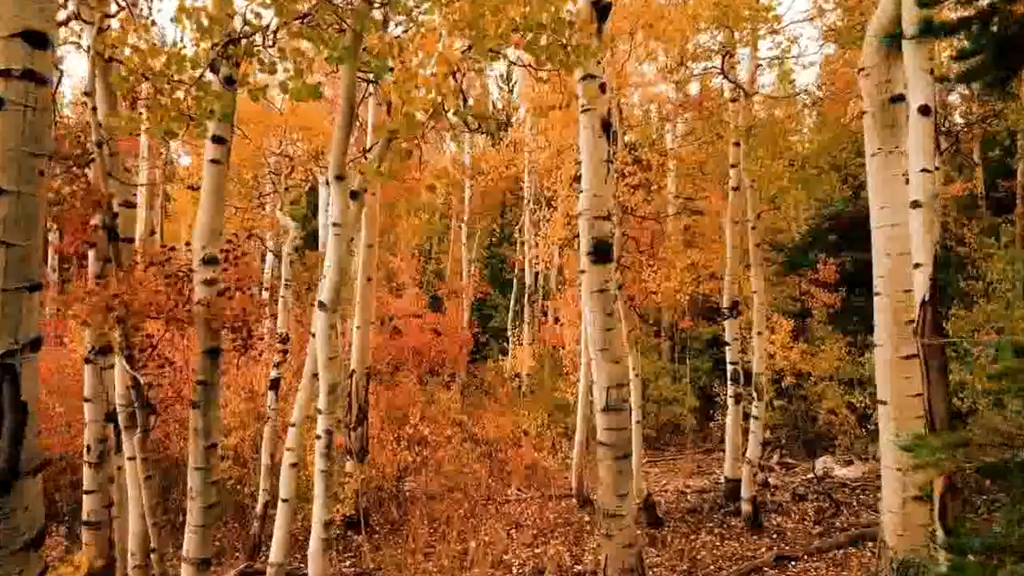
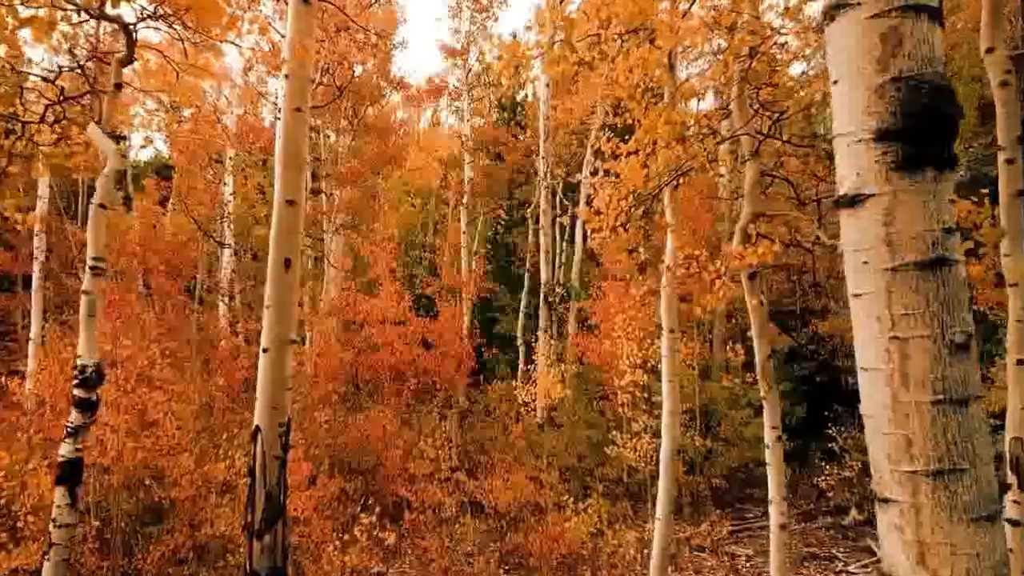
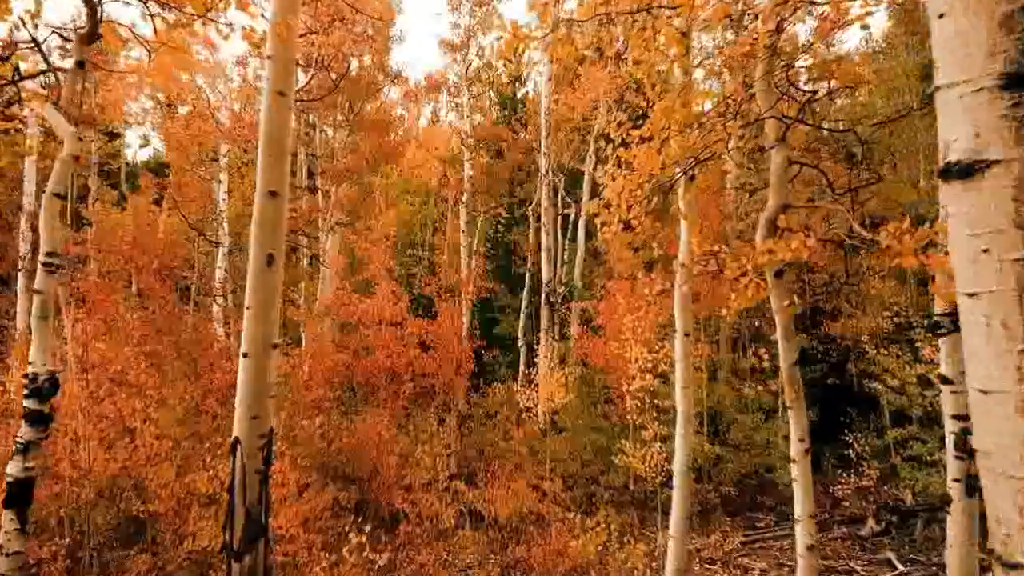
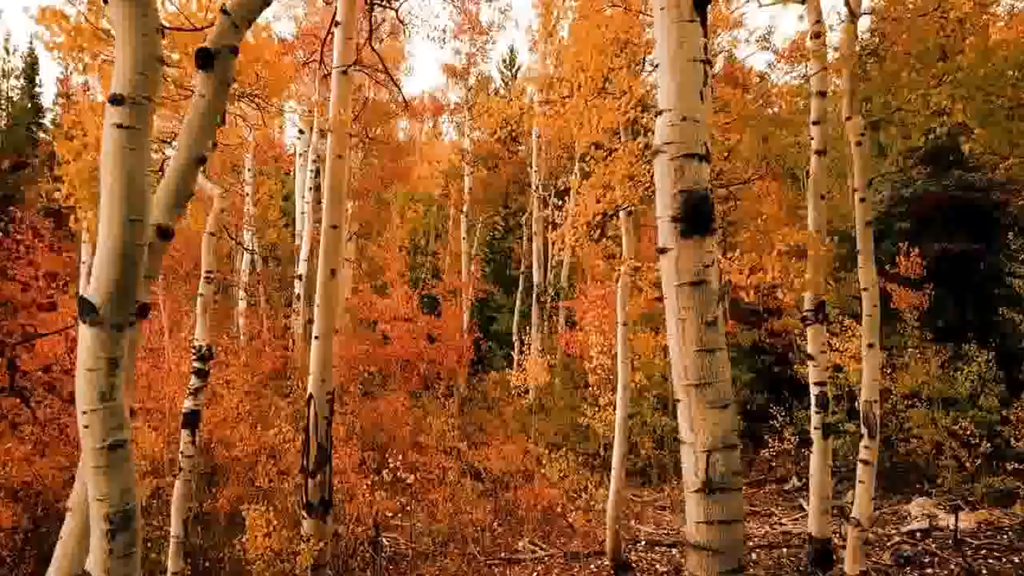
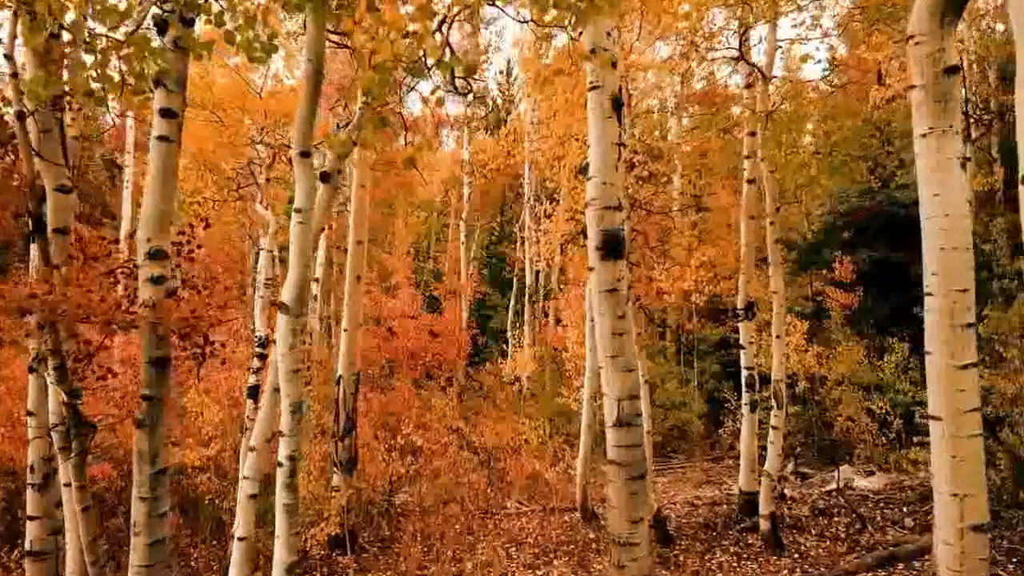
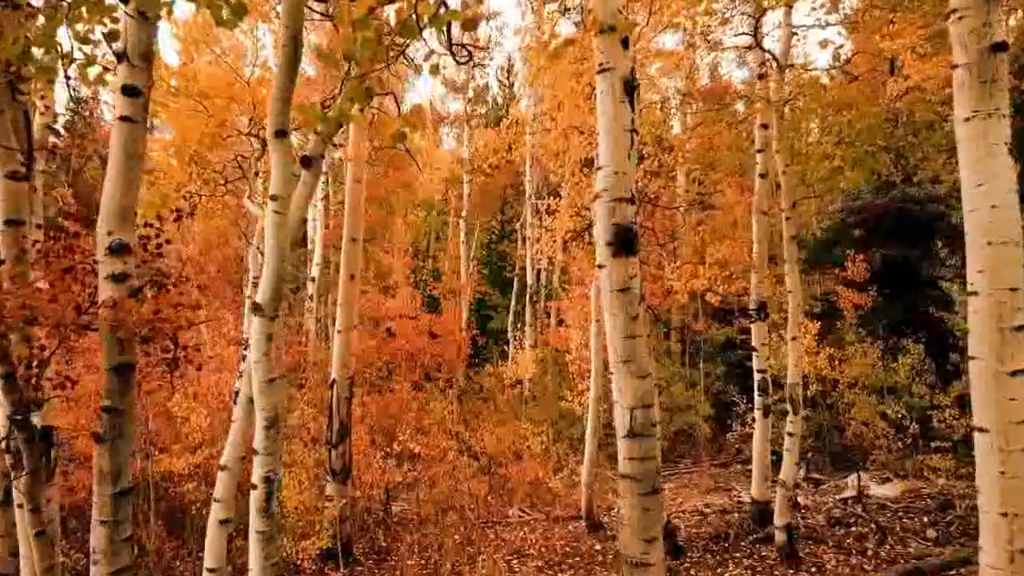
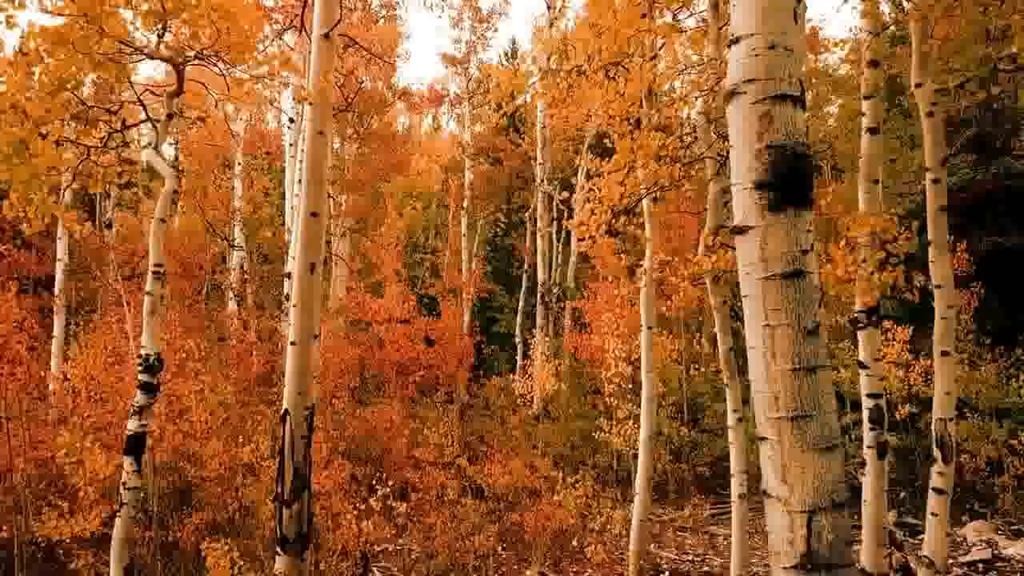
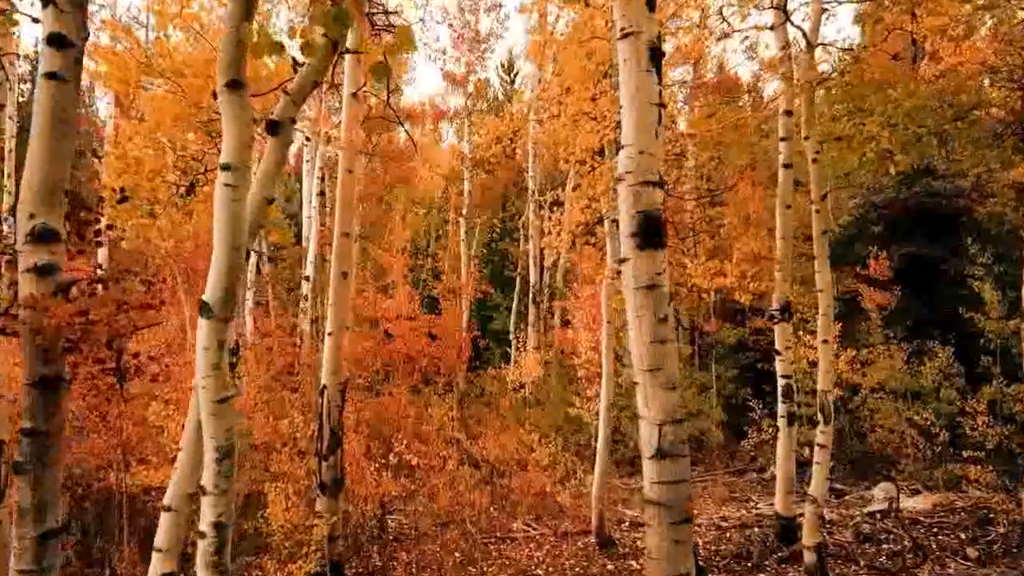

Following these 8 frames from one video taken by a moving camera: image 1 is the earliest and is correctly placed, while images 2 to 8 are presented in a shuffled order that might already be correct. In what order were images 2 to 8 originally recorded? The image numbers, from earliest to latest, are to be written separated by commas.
5, 6, 8, 4, 7, 2, 3
